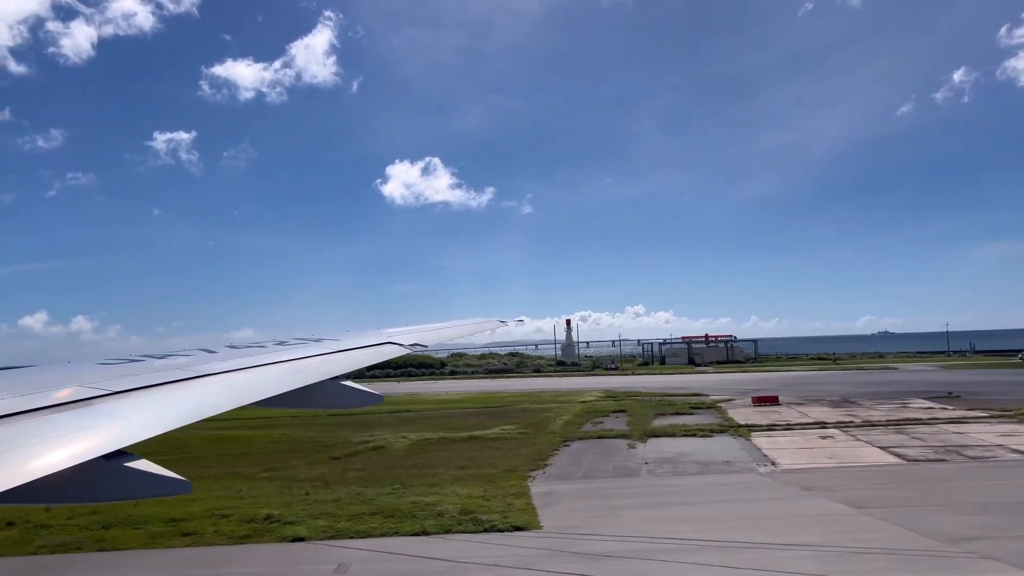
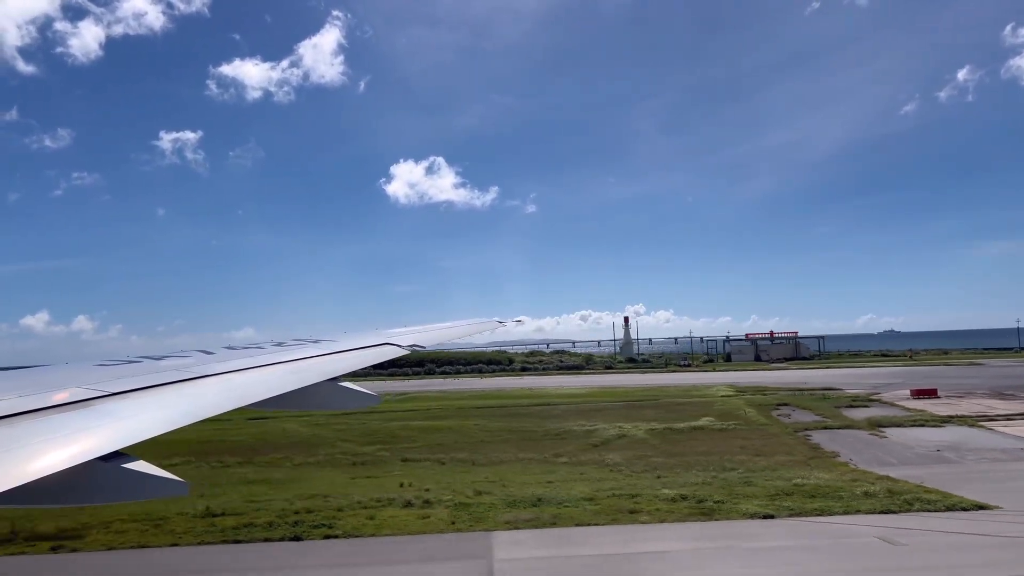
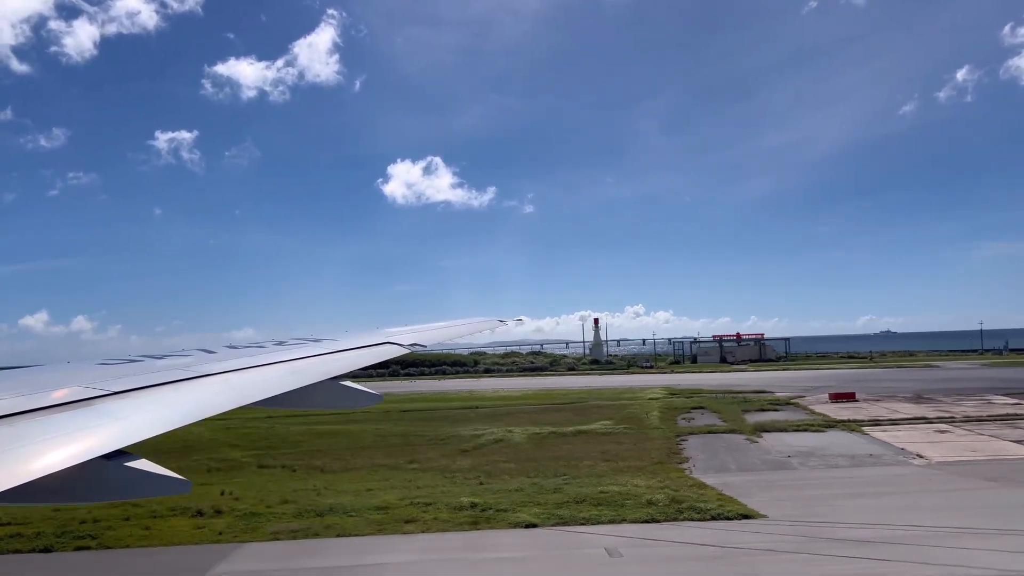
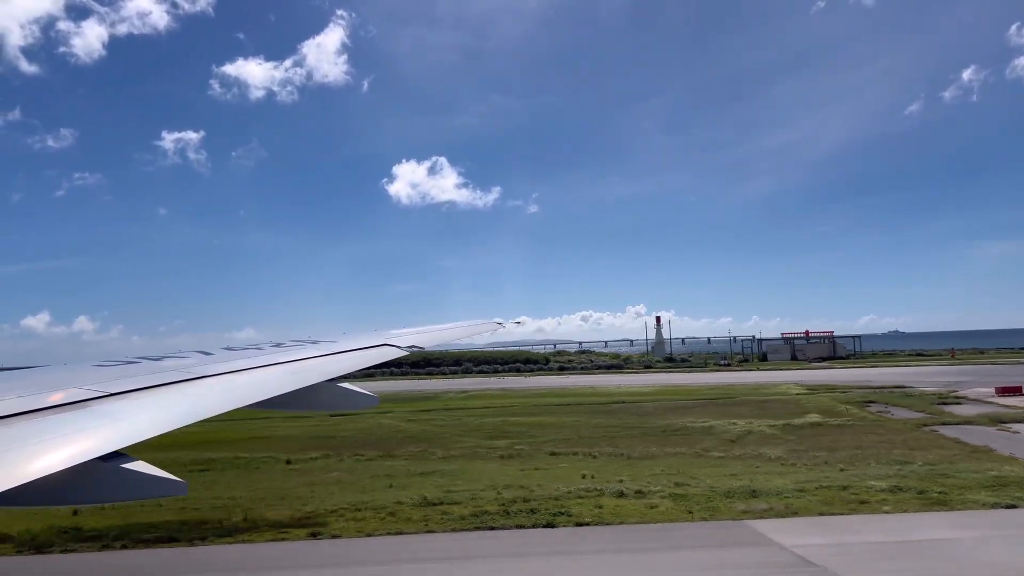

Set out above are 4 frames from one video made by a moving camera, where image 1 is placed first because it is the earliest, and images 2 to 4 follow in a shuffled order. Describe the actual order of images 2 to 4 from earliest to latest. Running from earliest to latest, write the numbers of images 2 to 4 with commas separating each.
3, 2, 4
